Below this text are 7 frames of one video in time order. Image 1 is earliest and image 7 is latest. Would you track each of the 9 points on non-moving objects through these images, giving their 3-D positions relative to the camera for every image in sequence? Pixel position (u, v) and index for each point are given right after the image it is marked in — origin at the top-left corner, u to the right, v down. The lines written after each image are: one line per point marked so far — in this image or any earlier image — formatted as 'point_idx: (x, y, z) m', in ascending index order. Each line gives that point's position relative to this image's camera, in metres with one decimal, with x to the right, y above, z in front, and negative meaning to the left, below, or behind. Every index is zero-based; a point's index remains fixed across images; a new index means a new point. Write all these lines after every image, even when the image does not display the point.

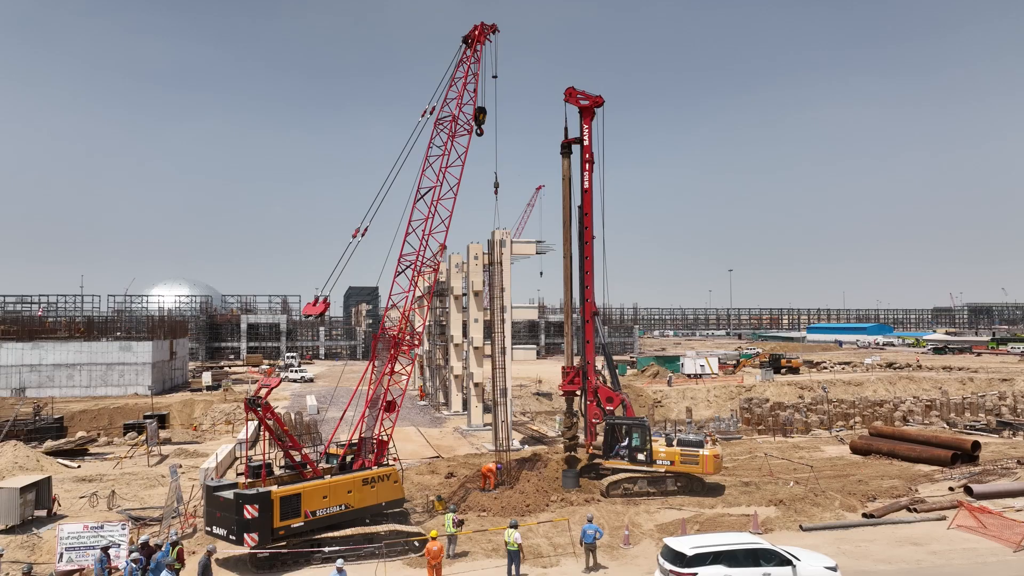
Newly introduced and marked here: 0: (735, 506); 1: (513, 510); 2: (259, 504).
0: (+5.9, -5.8, +16.9) m
1: (0.0, -5.7, +16.4) m
2: (-4.7, -4.0, +11.8) m
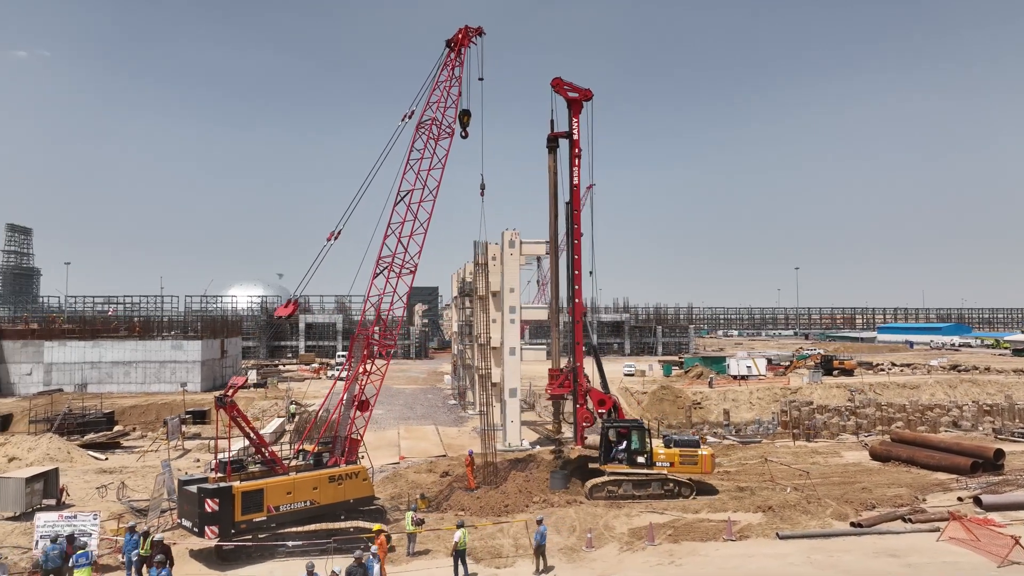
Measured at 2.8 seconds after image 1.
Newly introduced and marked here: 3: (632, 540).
0: (+5.4, -5.8, +16.5) m
1: (-0.5, -5.8, +16.4) m
2: (-5.6, -4.0, +12.2) m
3: (+2.6, -5.6, +14.0) m
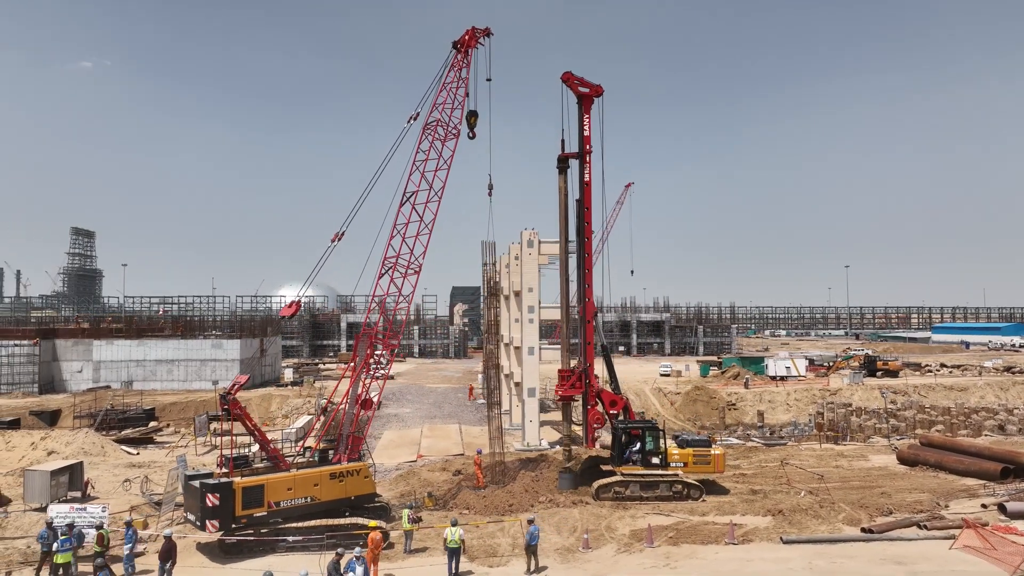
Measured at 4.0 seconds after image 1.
0: (+5.5, -5.8, +16.2) m
1: (-0.4, -5.8, +16.5) m
2: (-5.8, -4.0, +12.5) m
3: (+2.6, -5.5, +13.8) m
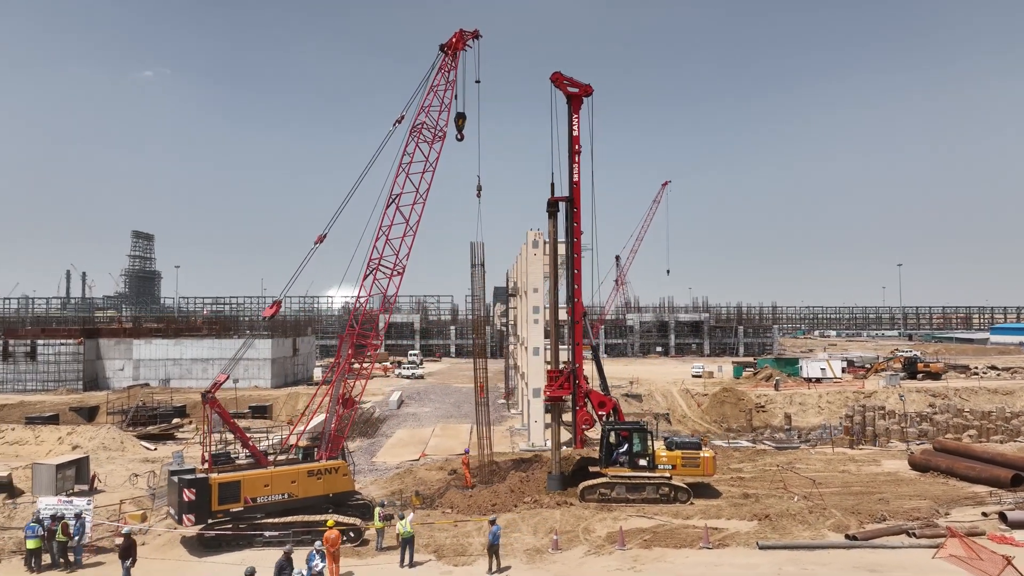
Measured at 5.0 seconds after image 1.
0: (+5.0, -5.8, +16.0) m
1: (-0.9, -5.8, +16.6) m
2: (-6.4, -4.1, +12.9) m
3: (+2.0, -5.6, +13.8) m
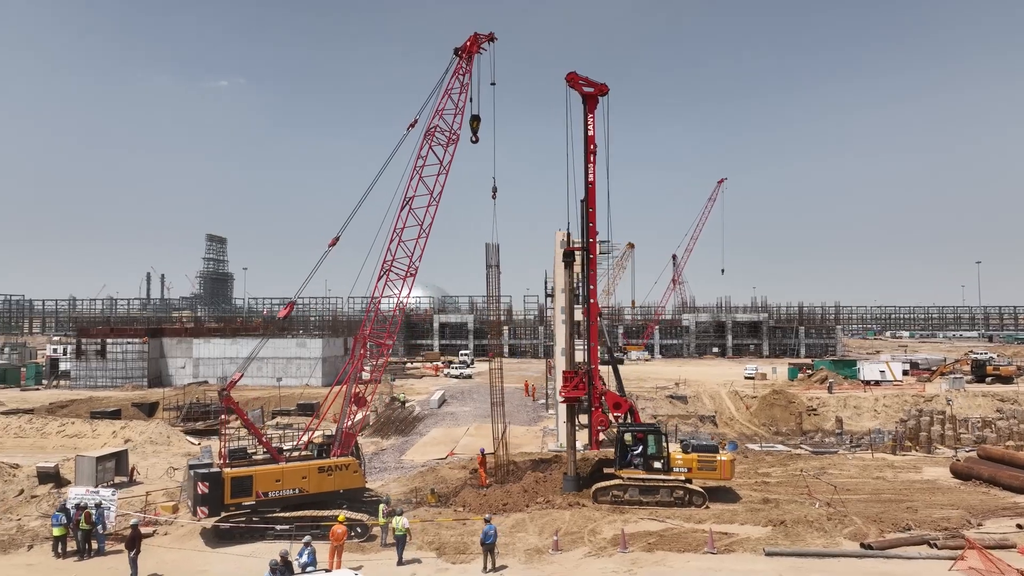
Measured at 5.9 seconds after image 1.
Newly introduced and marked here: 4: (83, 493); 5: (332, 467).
0: (+5.2, -5.8, +15.7) m
1: (-0.6, -5.8, +16.7) m
2: (-6.4, -4.1, +13.5) m
3: (+2.0, -5.6, +13.7) m
4: (-9.3, -4.4, +13.8) m
5: (-4.2, -4.2, +14.8) m
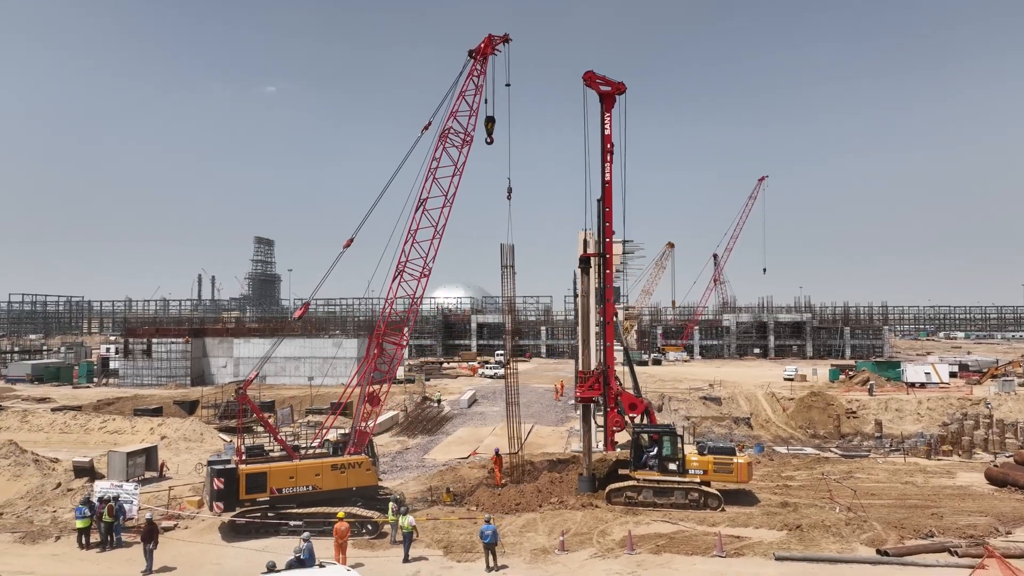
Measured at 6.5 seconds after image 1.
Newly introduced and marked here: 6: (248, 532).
0: (+5.5, -5.8, +15.5) m
1: (-0.2, -5.8, +16.8) m
2: (-6.3, -4.2, +13.9) m
3: (+2.2, -5.6, +13.7) m
4: (-9.1, -4.5, +14.3) m
5: (-4.0, -4.2, +15.1) m
6: (-6.0, -5.6, +14.5) m
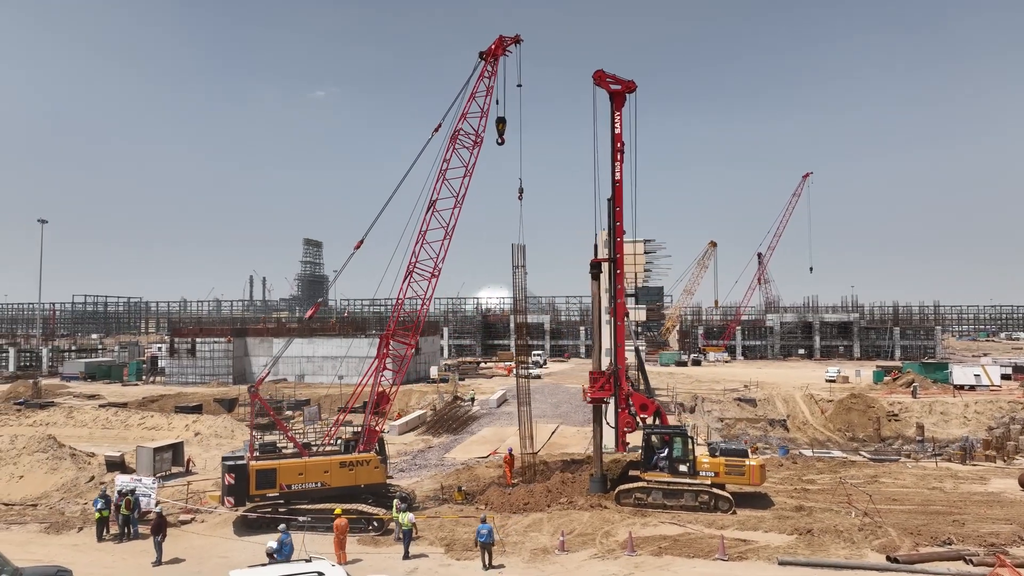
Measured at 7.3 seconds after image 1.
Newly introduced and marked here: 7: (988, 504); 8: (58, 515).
0: (+5.6, -5.8, +15.2) m
1: (0.0, -5.8, +16.9) m
2: (-6.2, -4.2, +14.4) m
3: (+2.2, -5.6, +13.6) m
4: (-9.0, -4.5, +15.0) m
5: (-3.9, -4.2, +15.4) m
6: (-5.9, -5.6, +14.9) m
7: (+13.9, -6.2, +18.4) m
8: (-11.8, -5.9, +16.5) m
